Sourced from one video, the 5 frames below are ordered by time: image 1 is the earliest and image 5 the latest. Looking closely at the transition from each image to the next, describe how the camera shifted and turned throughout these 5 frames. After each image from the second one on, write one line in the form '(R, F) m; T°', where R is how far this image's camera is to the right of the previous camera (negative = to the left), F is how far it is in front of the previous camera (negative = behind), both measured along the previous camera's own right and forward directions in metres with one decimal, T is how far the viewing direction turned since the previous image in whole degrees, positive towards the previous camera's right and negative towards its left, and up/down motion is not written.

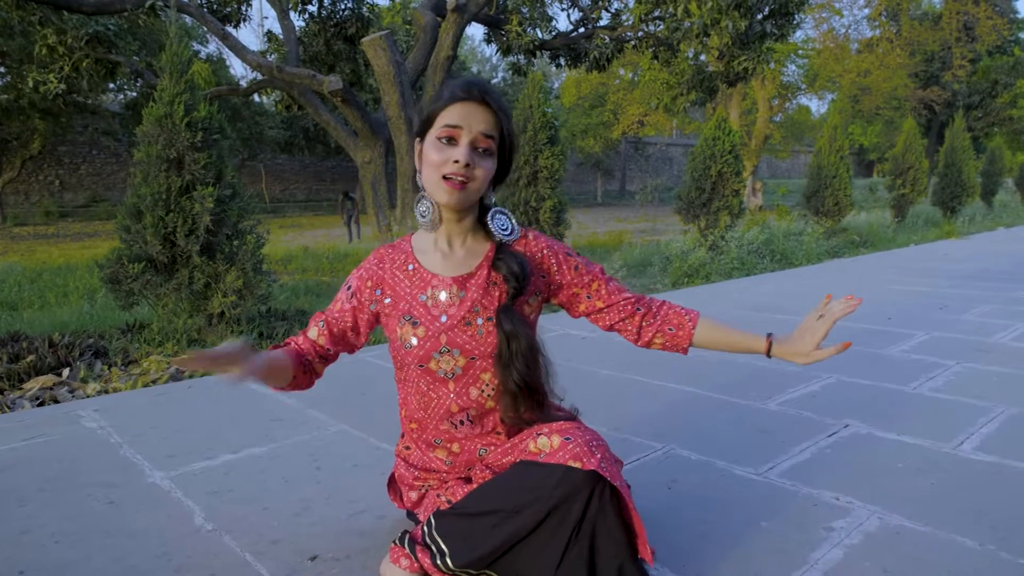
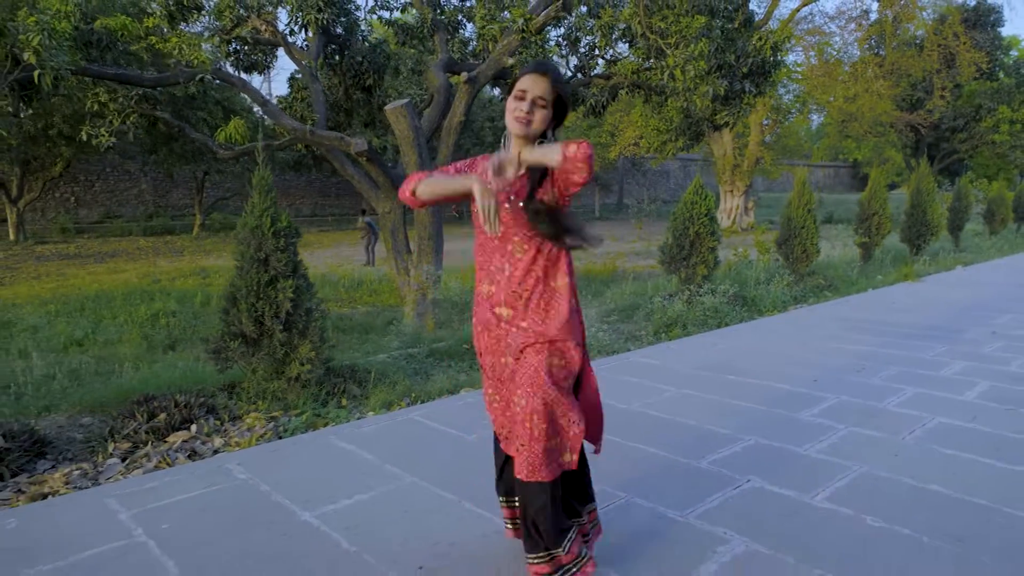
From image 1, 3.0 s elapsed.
(-0.1, -0.8) m; 0°
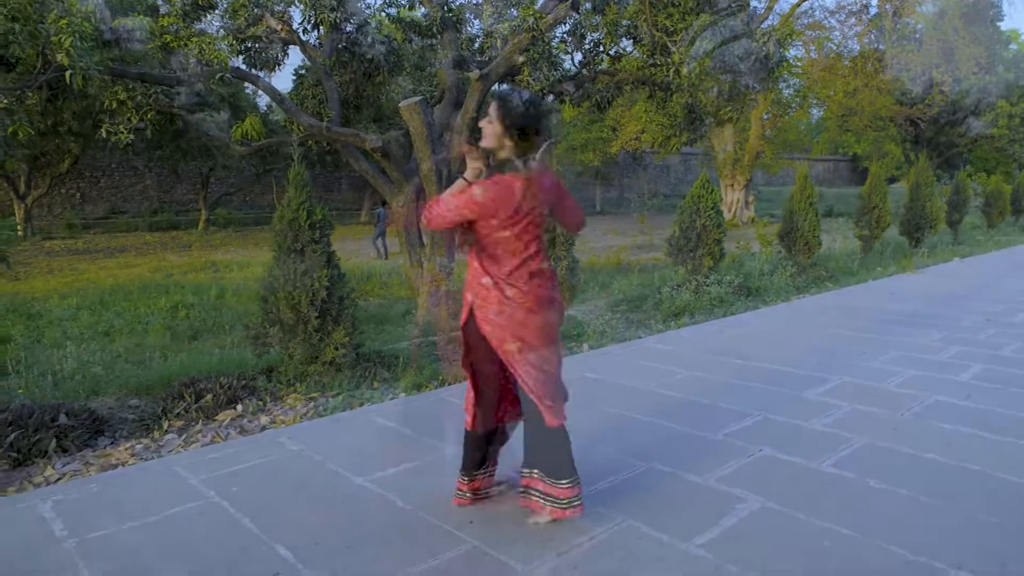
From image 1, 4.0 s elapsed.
(-0.1, -0.2) m; 0°
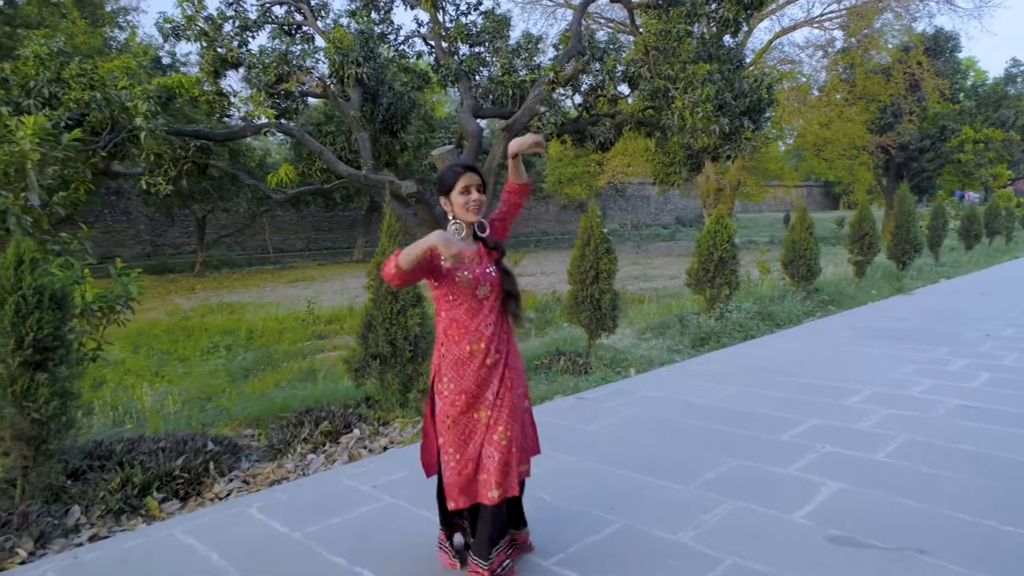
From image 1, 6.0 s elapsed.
(-0.5, -0.5) m; +2°
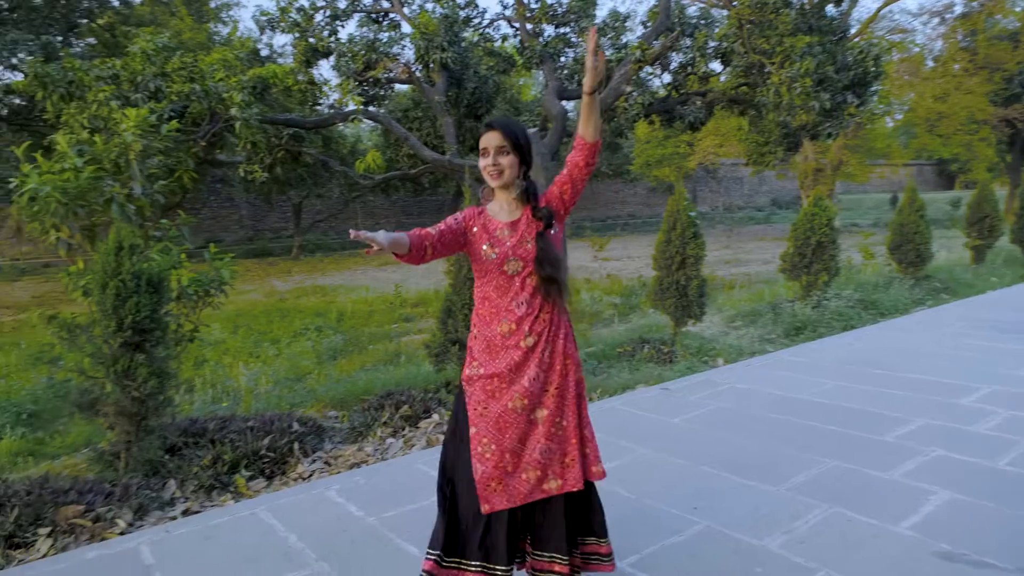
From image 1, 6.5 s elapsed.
(0.0, +0.1) m; -7°
